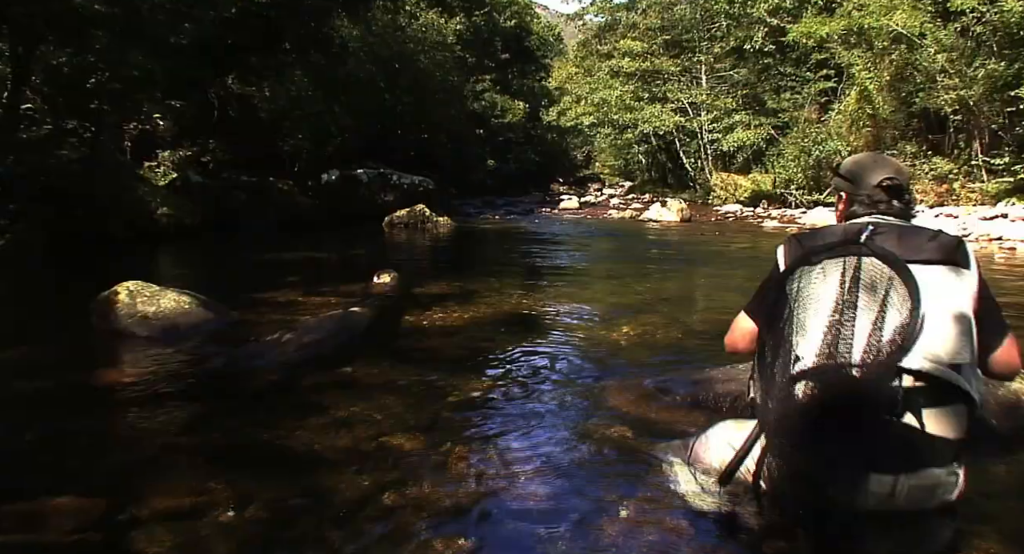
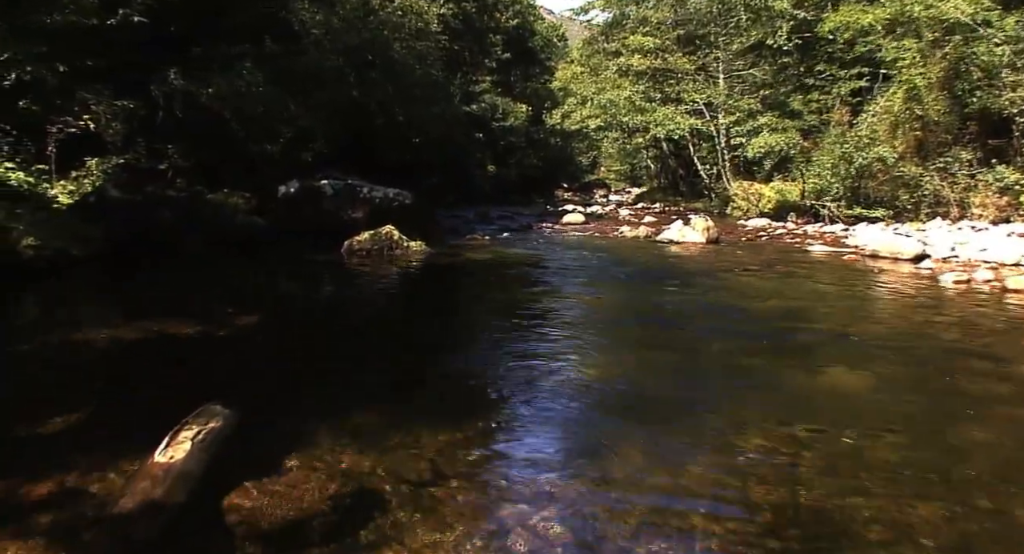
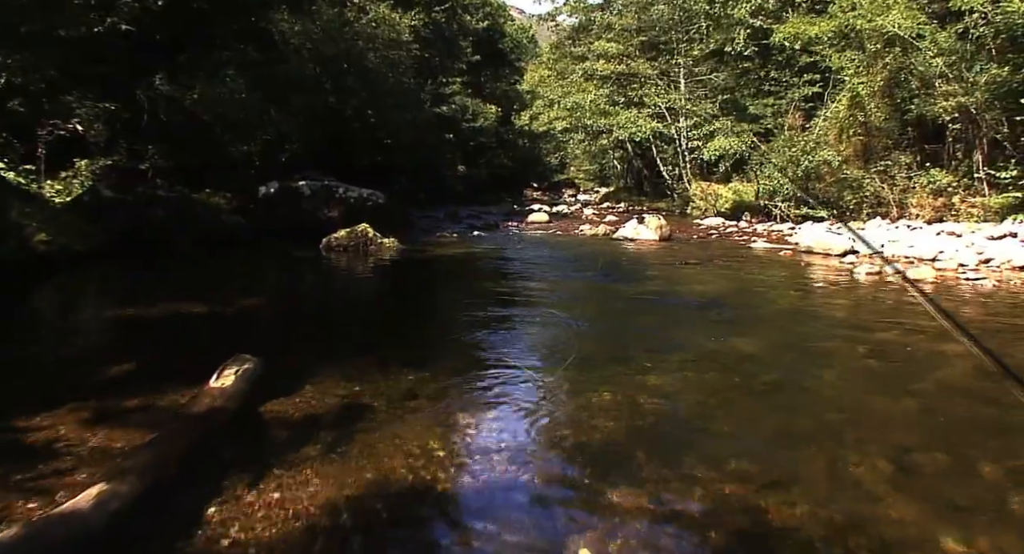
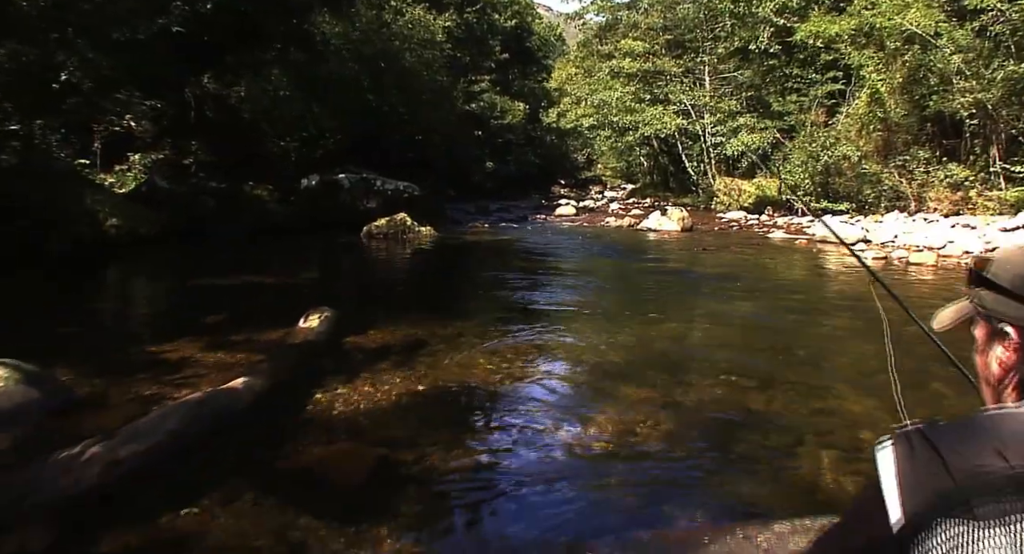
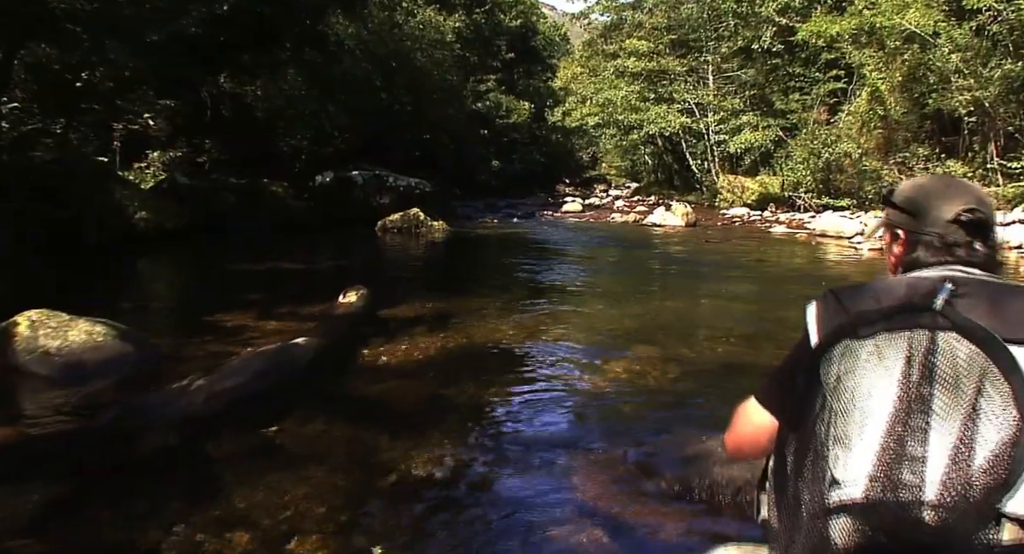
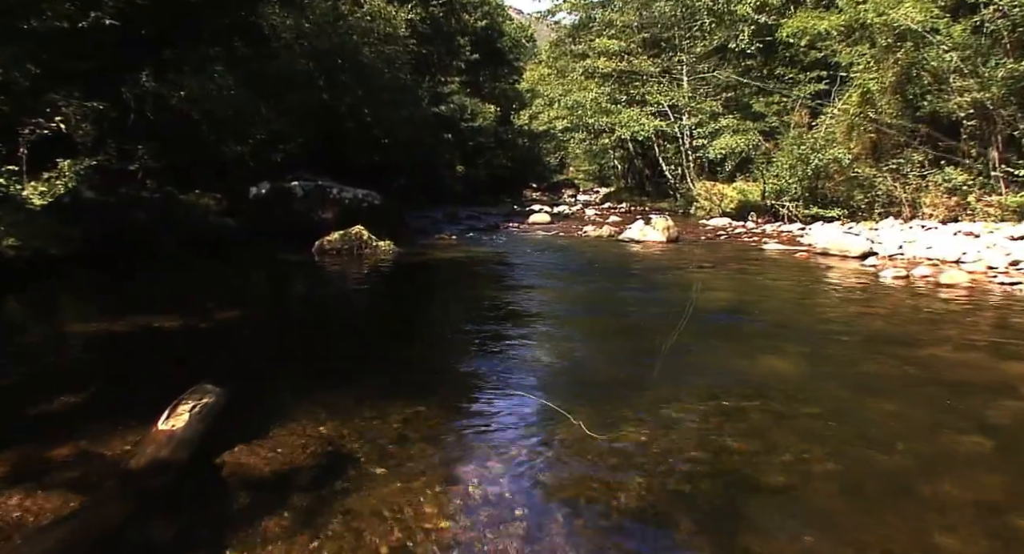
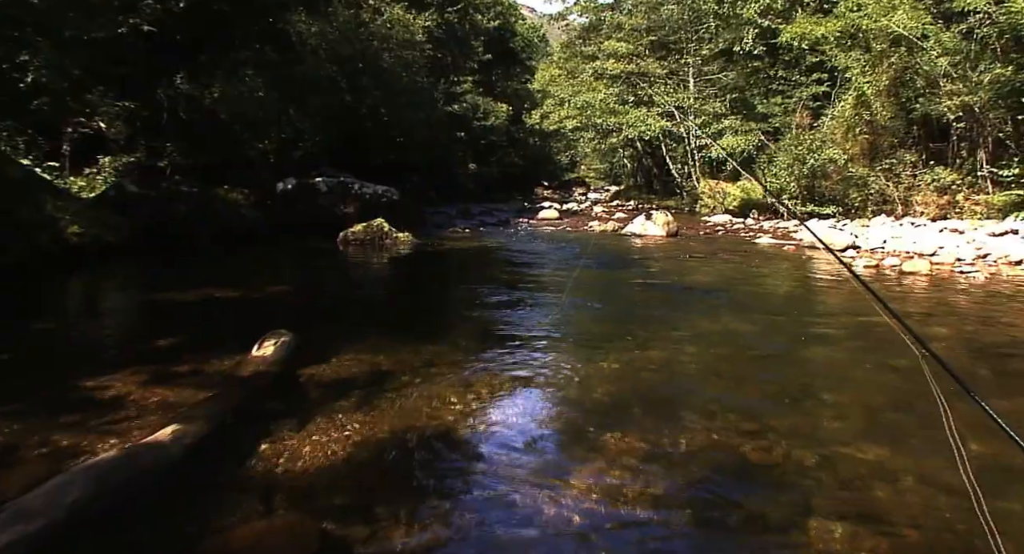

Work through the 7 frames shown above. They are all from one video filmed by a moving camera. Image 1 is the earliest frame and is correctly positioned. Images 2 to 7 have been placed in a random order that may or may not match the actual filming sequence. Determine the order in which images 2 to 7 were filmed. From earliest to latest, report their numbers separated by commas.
5, 4, 7, 3, 6, 2
